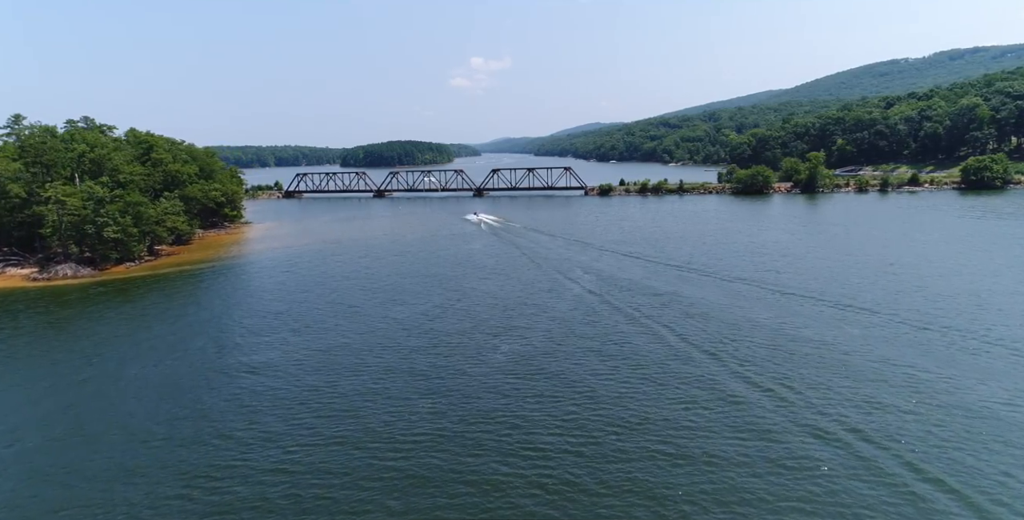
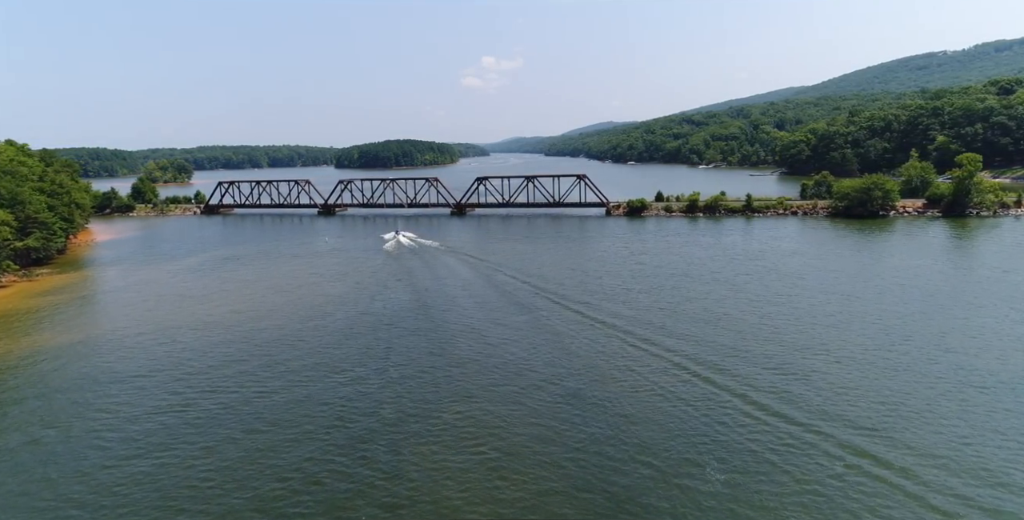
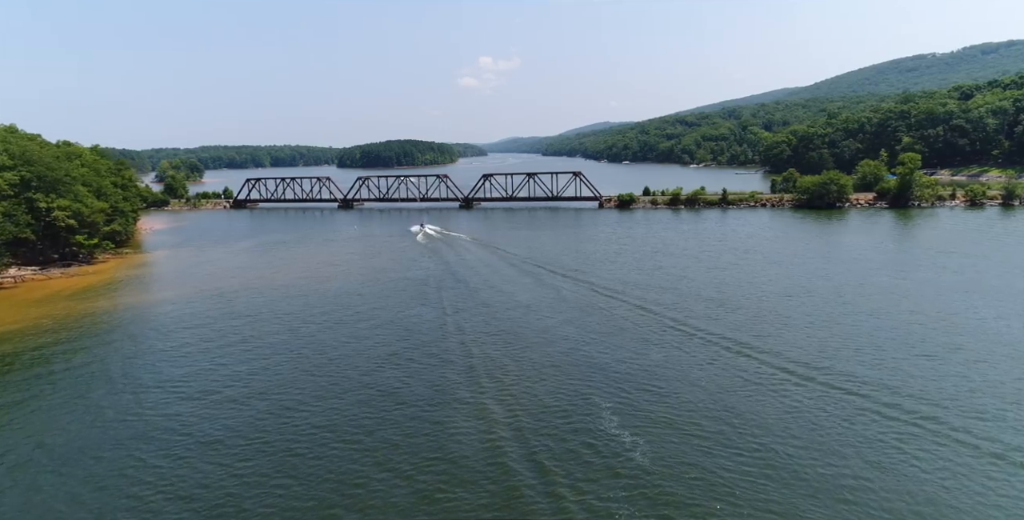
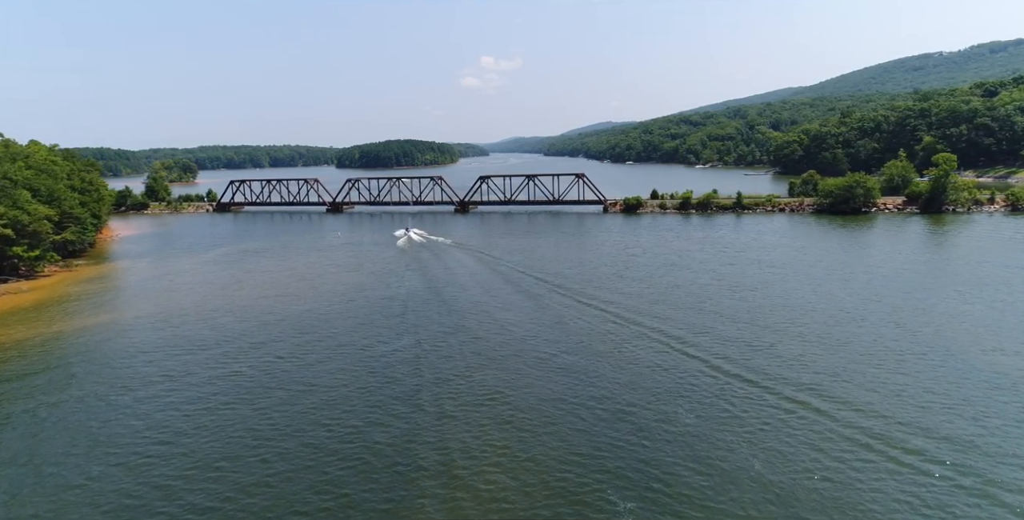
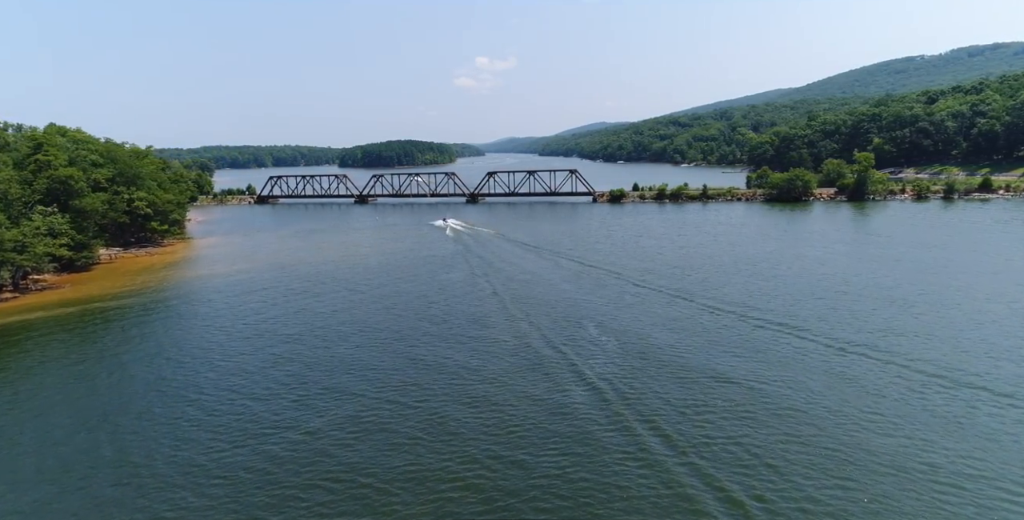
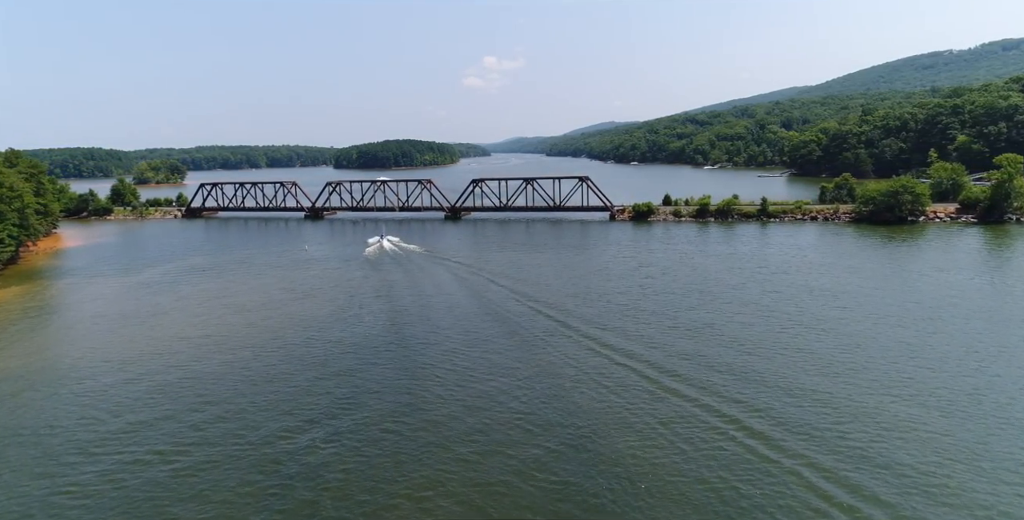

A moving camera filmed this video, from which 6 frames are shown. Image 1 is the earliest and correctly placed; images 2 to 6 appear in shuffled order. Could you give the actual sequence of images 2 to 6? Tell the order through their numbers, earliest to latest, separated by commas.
5, 3, 4, 2, 6
